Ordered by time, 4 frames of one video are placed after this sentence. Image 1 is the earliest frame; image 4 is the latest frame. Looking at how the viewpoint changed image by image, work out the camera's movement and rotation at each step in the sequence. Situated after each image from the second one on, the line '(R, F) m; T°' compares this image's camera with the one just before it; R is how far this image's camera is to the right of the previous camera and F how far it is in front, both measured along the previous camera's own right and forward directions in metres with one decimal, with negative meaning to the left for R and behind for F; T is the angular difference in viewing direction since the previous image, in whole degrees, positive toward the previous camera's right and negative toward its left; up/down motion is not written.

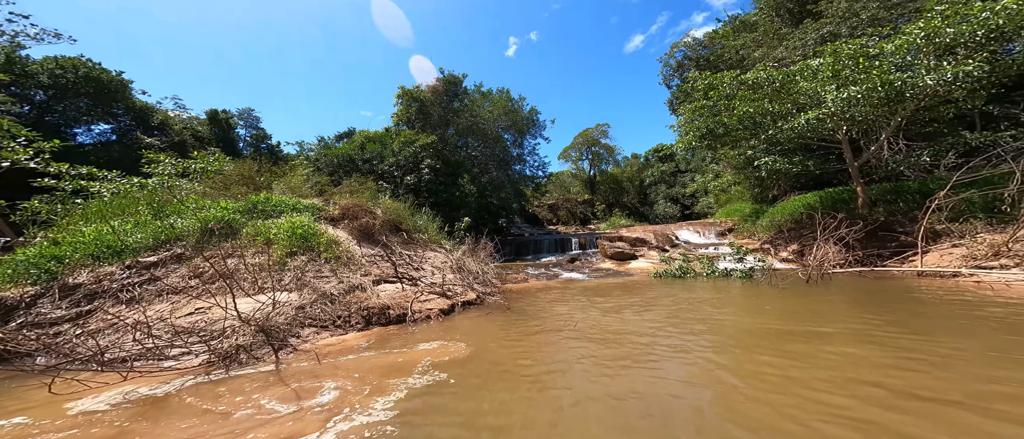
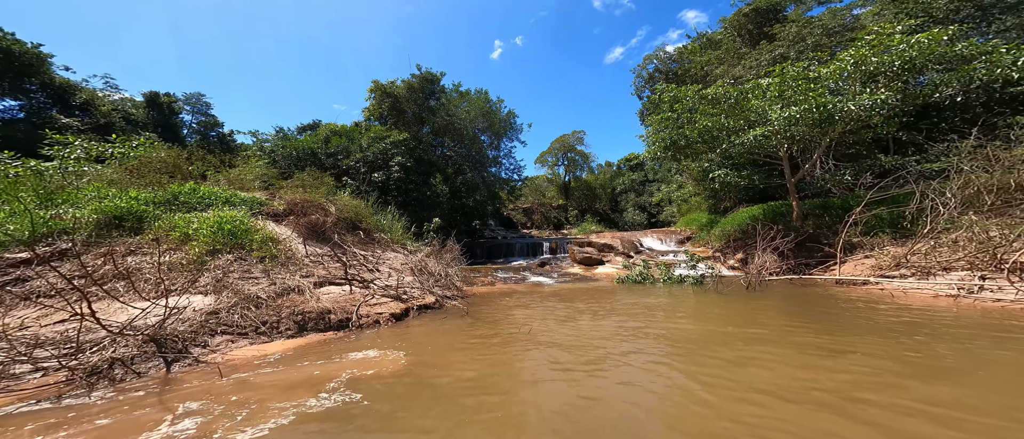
(+0.3, +0.1) m; +5°
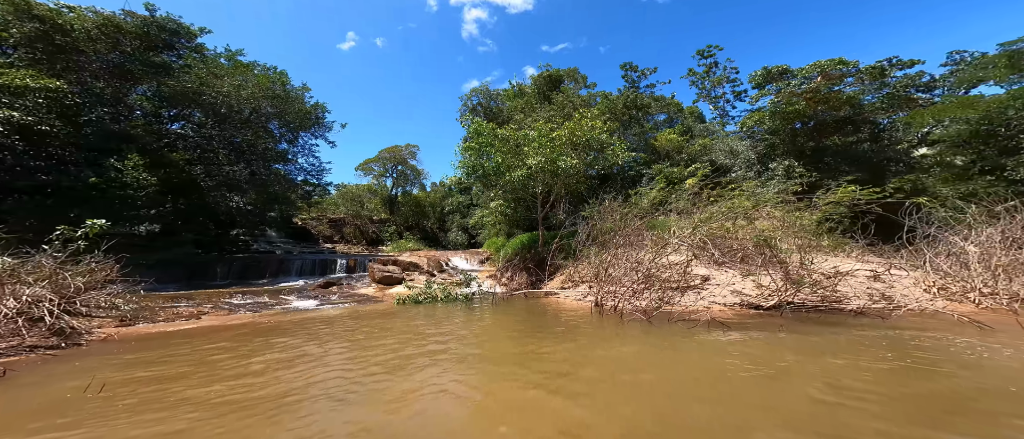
(+1.9, +0.1) m; +35°
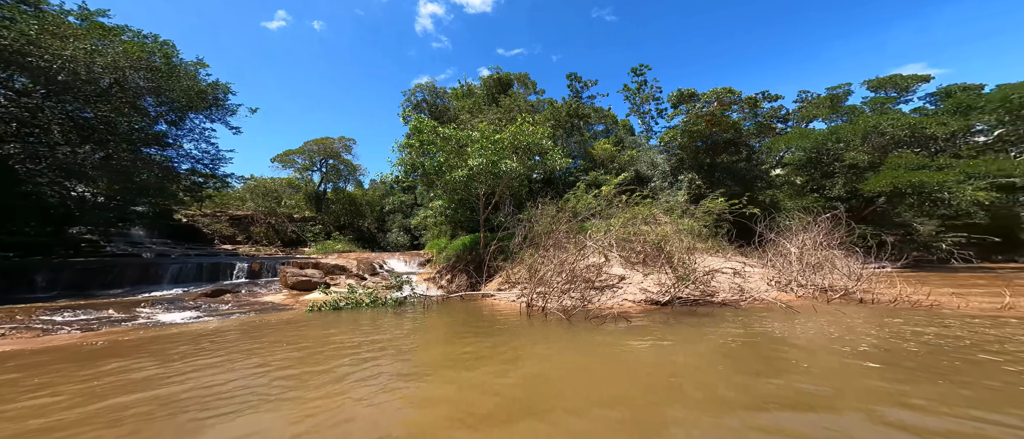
(+0.1, -0.1) m; +11°
